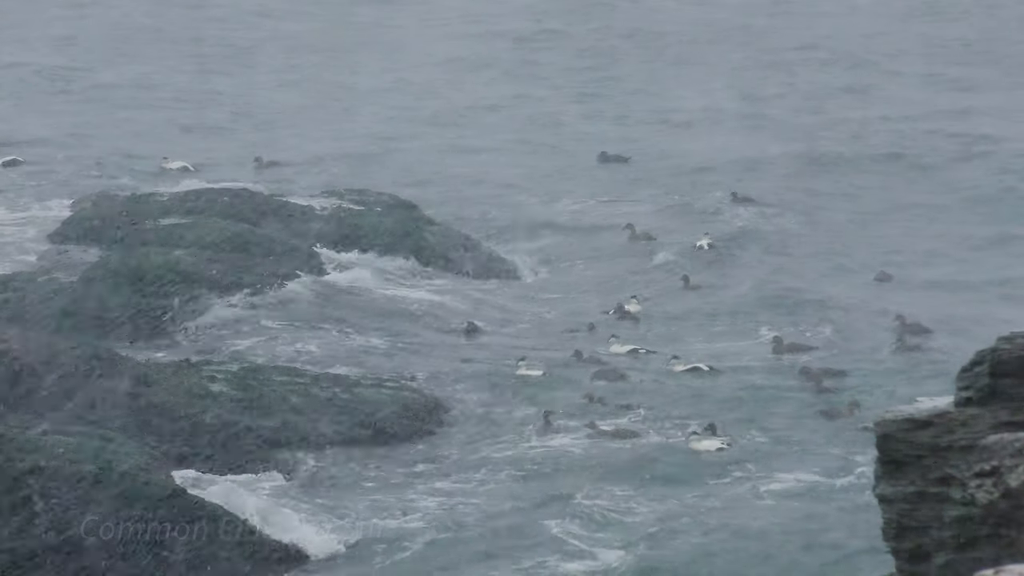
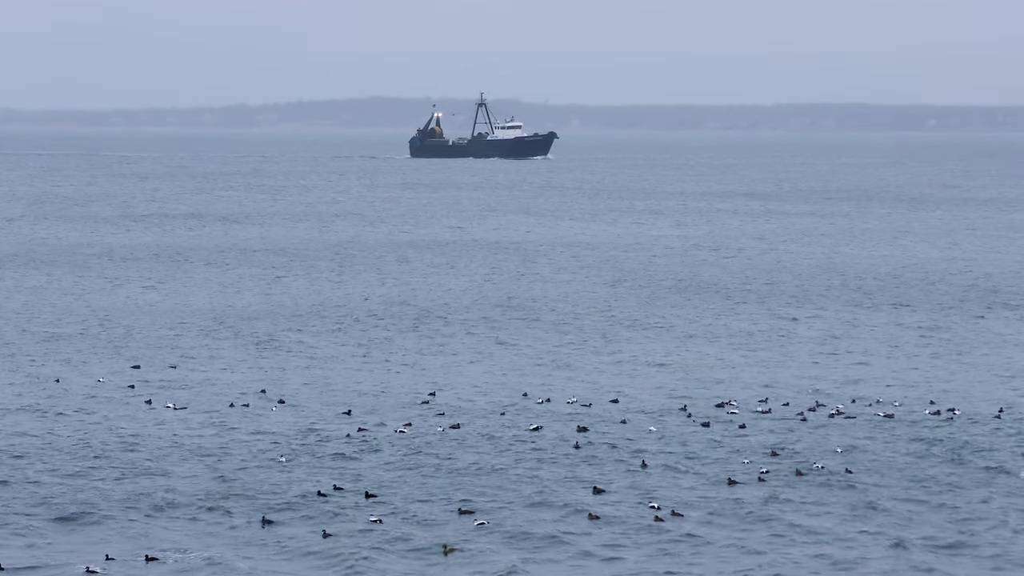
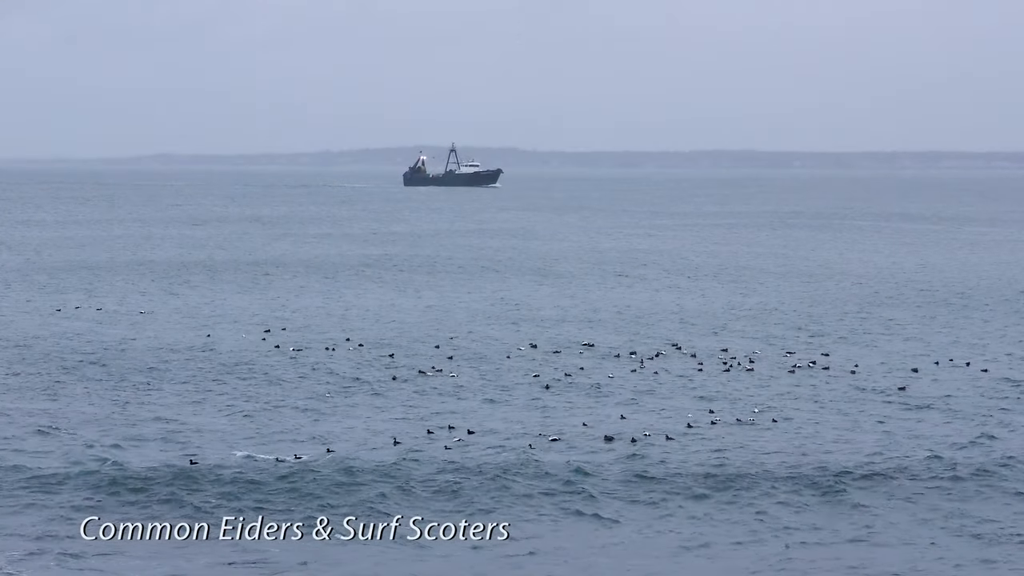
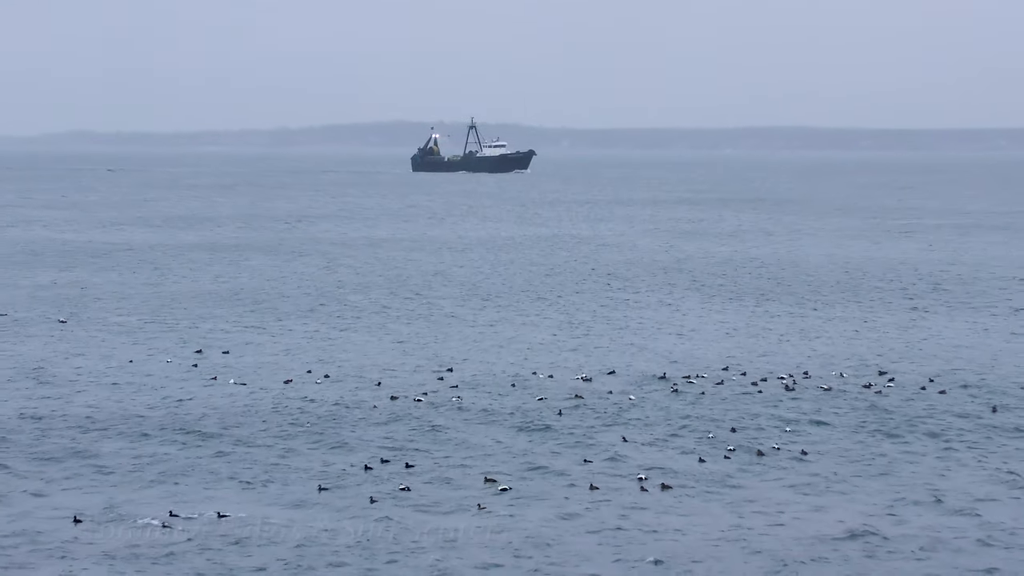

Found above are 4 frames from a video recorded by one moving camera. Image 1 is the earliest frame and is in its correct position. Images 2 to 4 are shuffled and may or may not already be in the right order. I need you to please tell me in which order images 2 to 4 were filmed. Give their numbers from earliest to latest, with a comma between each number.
3, 4, 2
